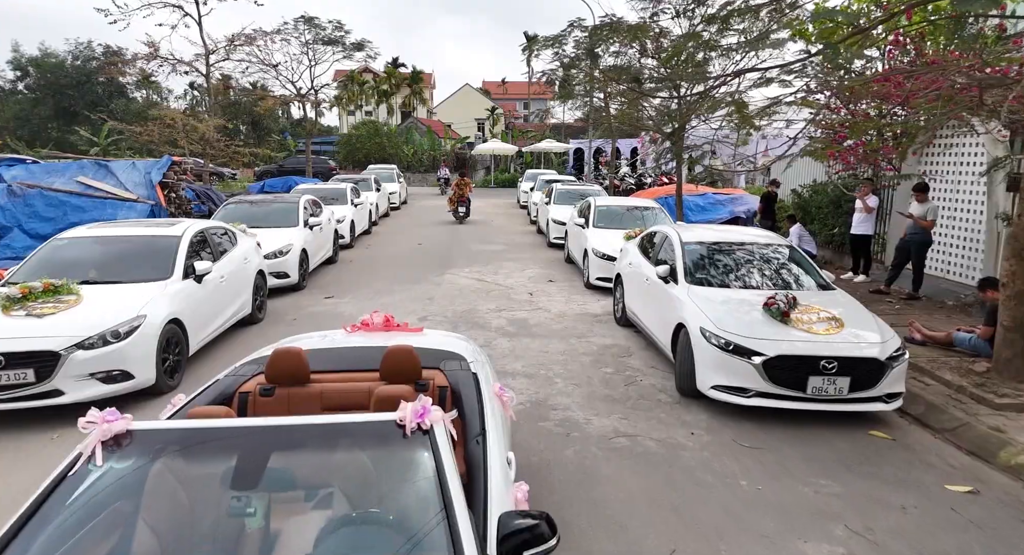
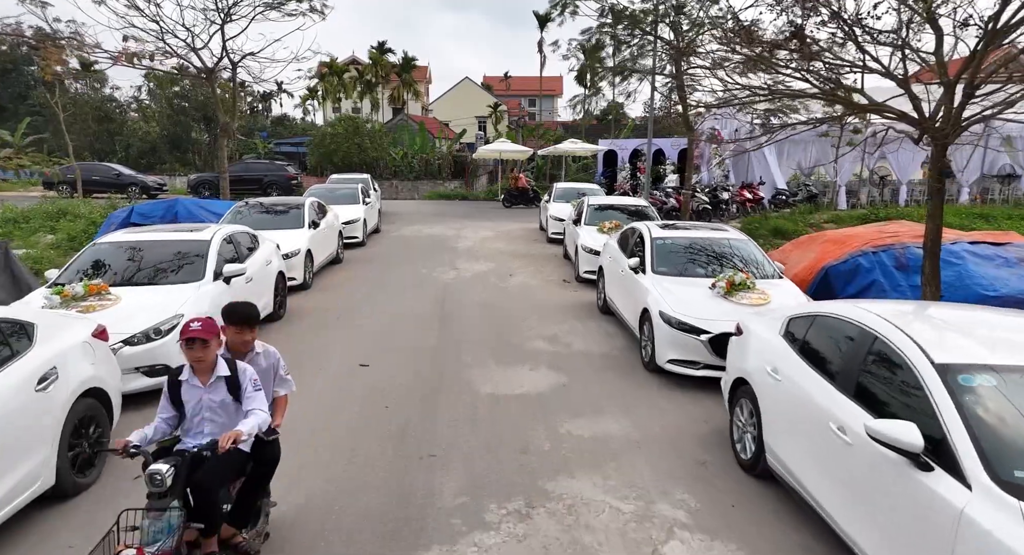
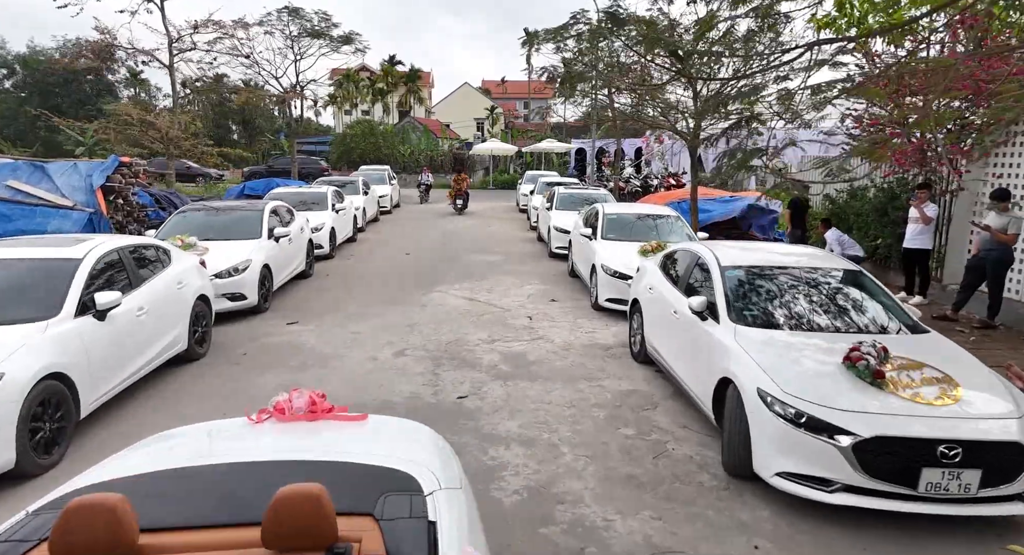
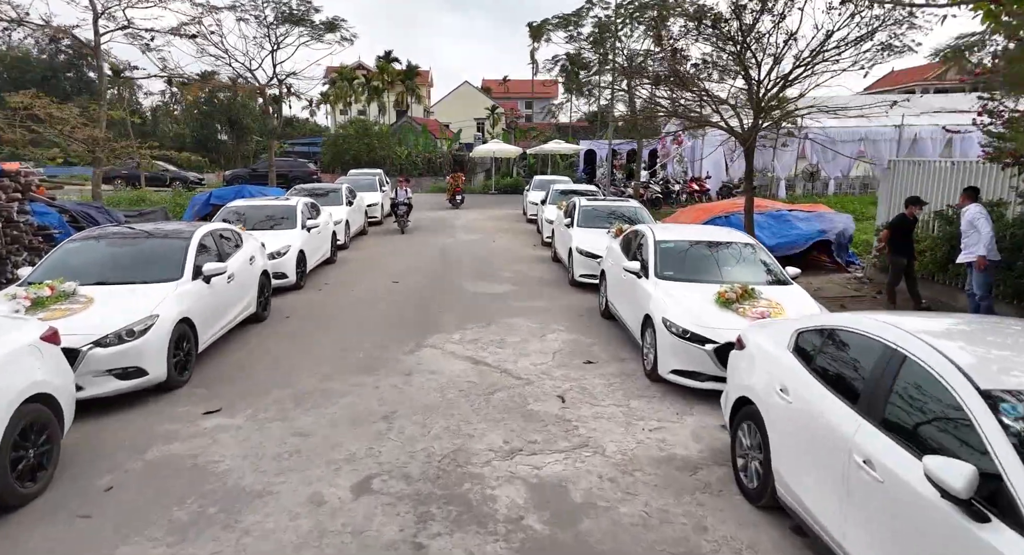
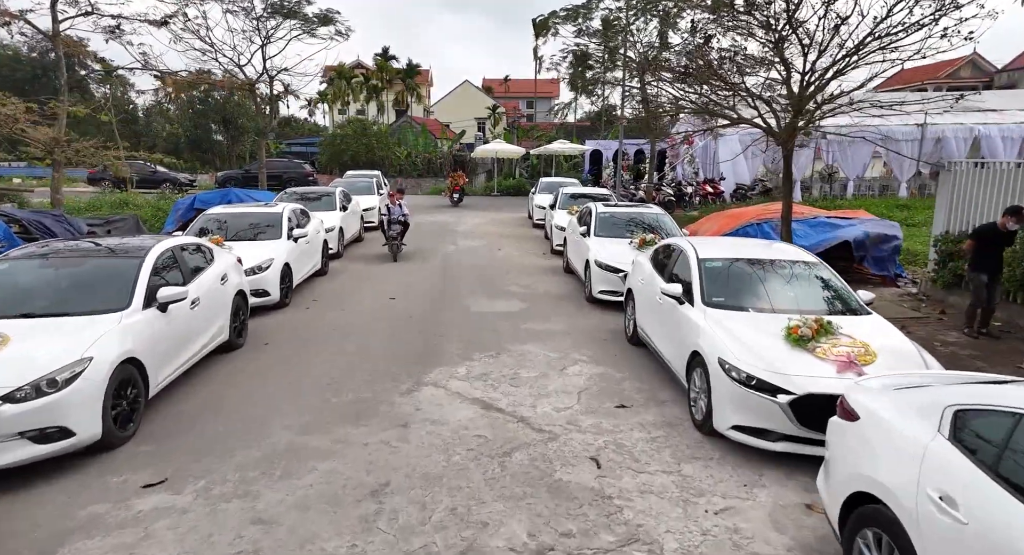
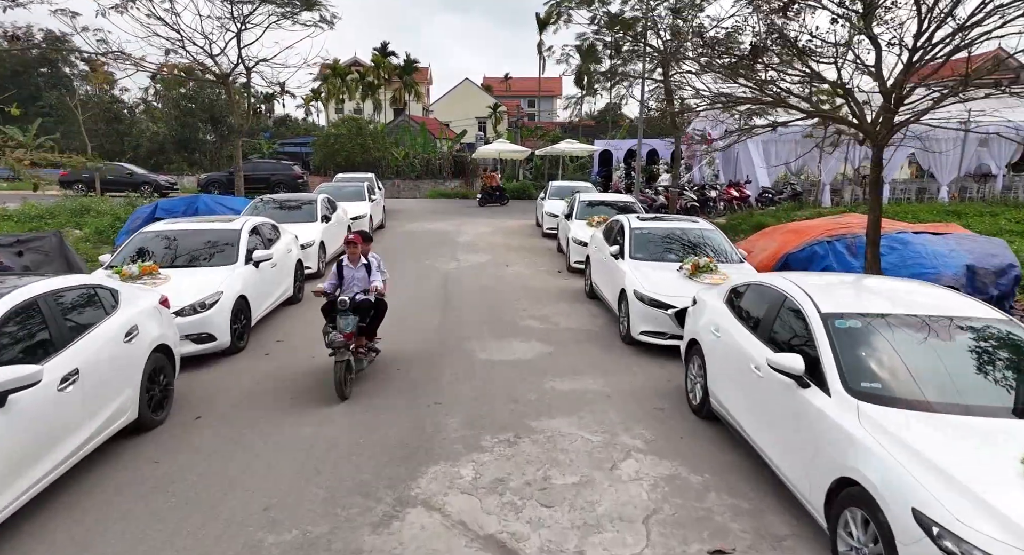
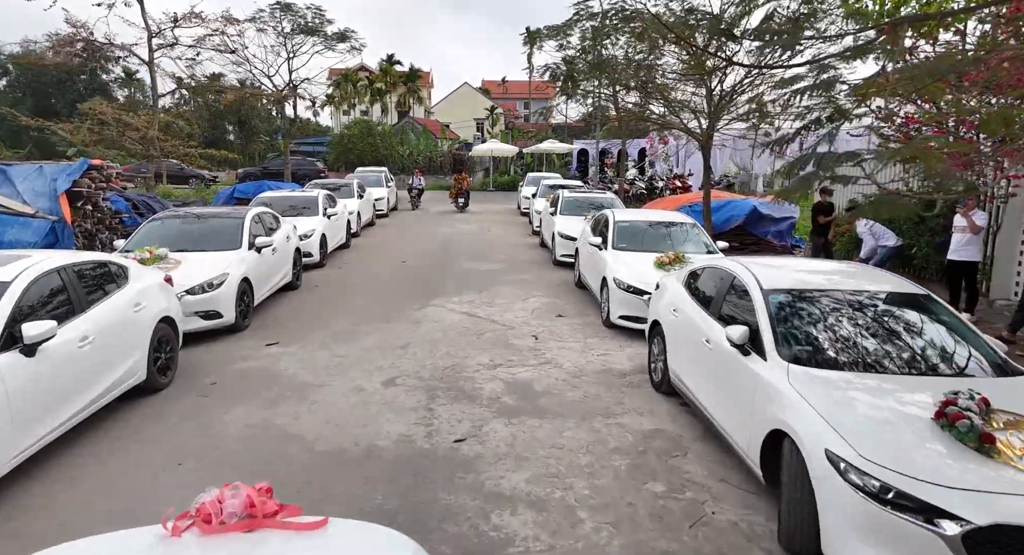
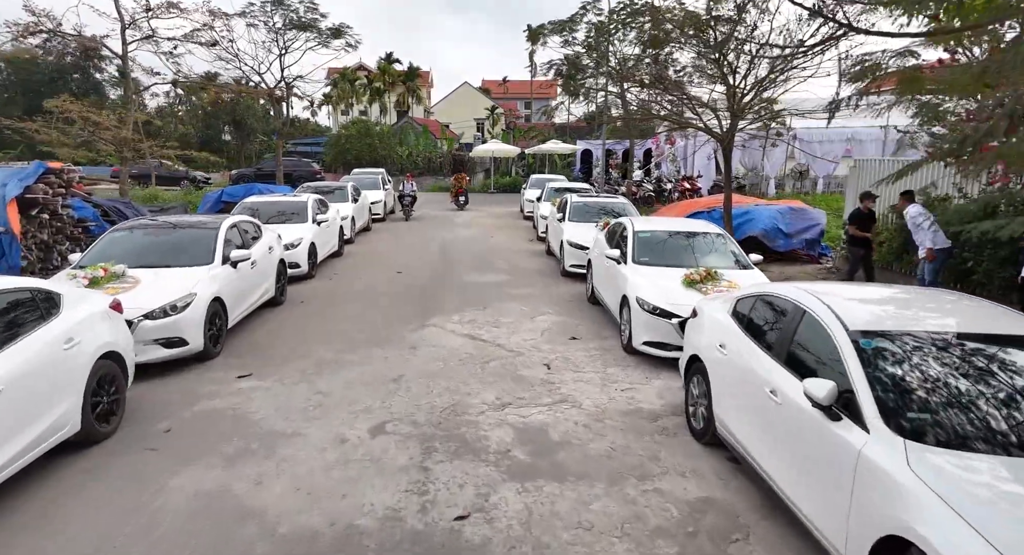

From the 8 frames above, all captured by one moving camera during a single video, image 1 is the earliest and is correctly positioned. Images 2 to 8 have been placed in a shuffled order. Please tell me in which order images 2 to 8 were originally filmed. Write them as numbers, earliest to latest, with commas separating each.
3, 7, 8, 4, 5, 6, 2
